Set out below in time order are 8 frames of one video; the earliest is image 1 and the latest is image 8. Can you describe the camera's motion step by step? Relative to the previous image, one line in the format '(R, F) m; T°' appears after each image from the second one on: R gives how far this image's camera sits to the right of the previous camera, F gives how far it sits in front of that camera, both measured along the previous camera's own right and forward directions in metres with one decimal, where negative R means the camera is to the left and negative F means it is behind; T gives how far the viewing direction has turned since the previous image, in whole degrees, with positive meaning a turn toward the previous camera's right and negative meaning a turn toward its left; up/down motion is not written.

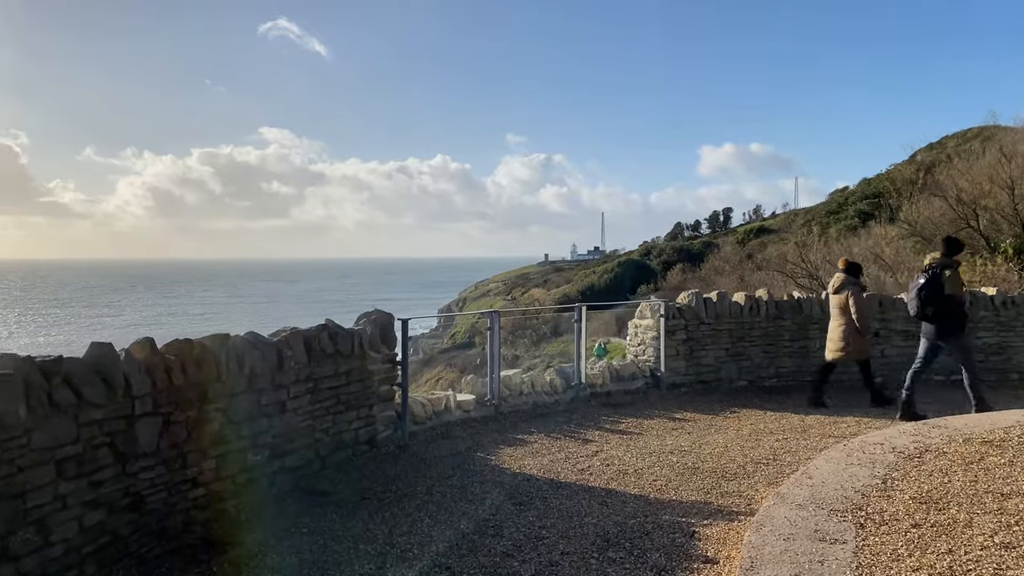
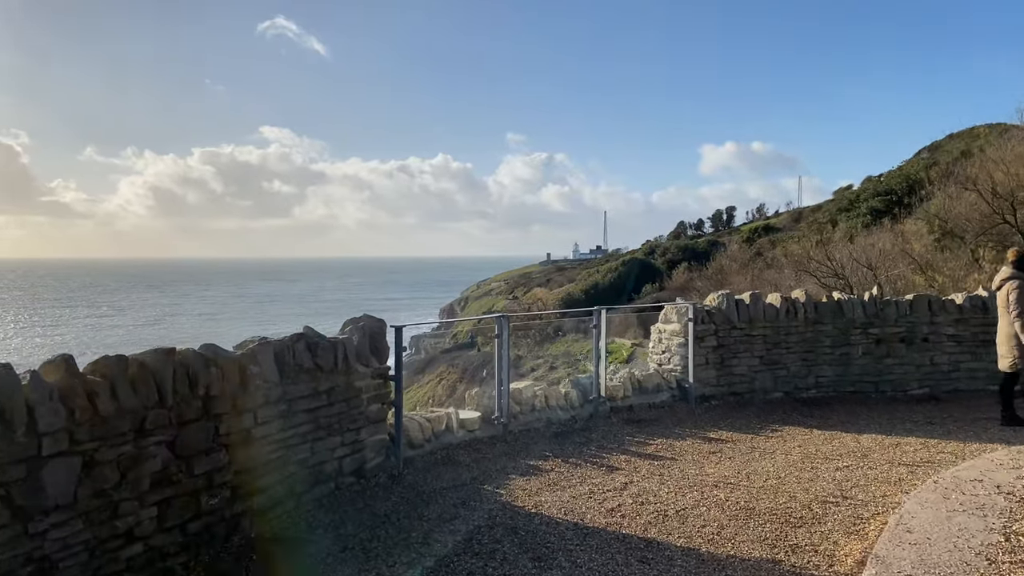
(-0.1, +0.9) m; 0°
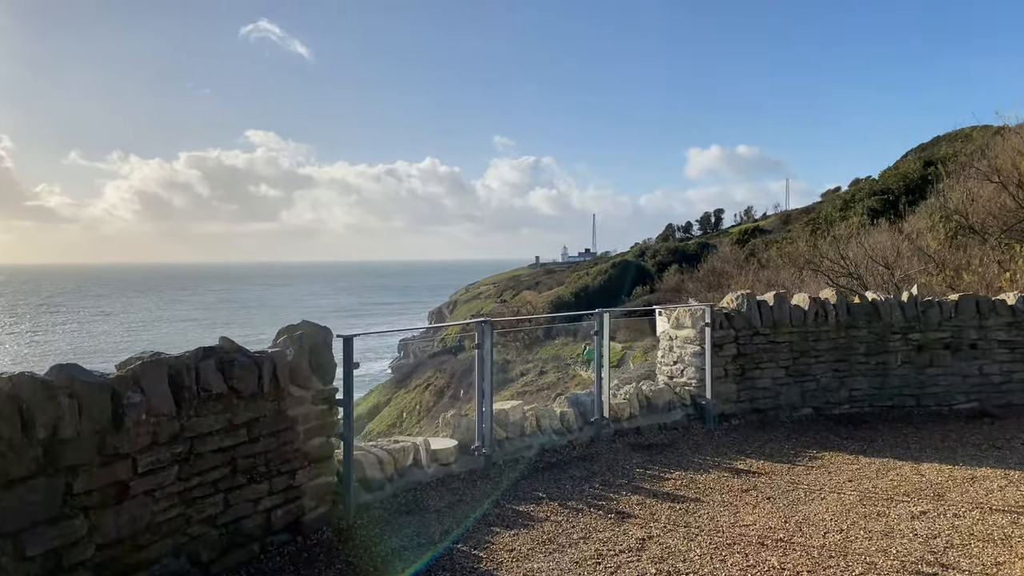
(0.0, +1.1) m; +1°
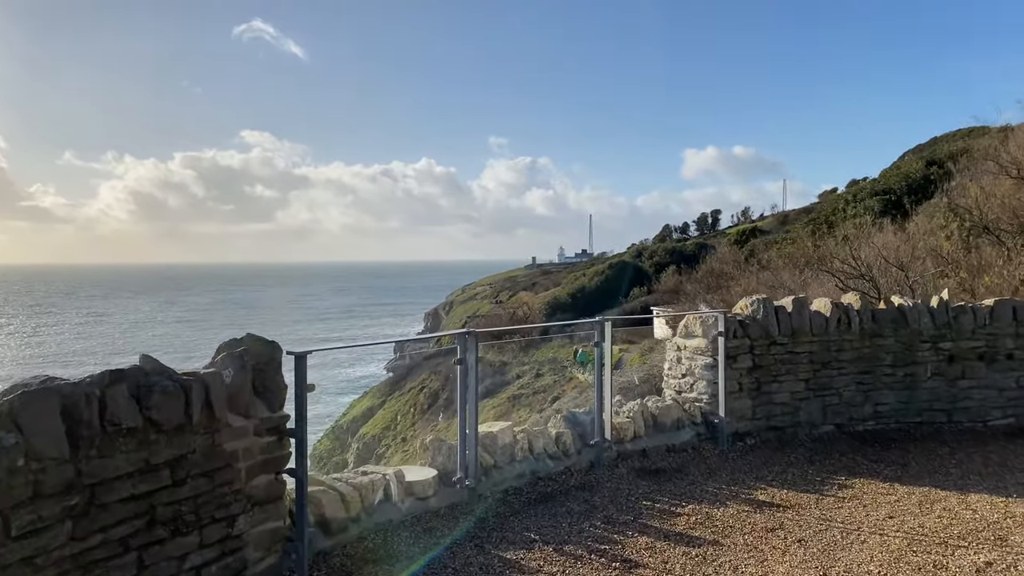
(+0.1, +0.6) m; 0°
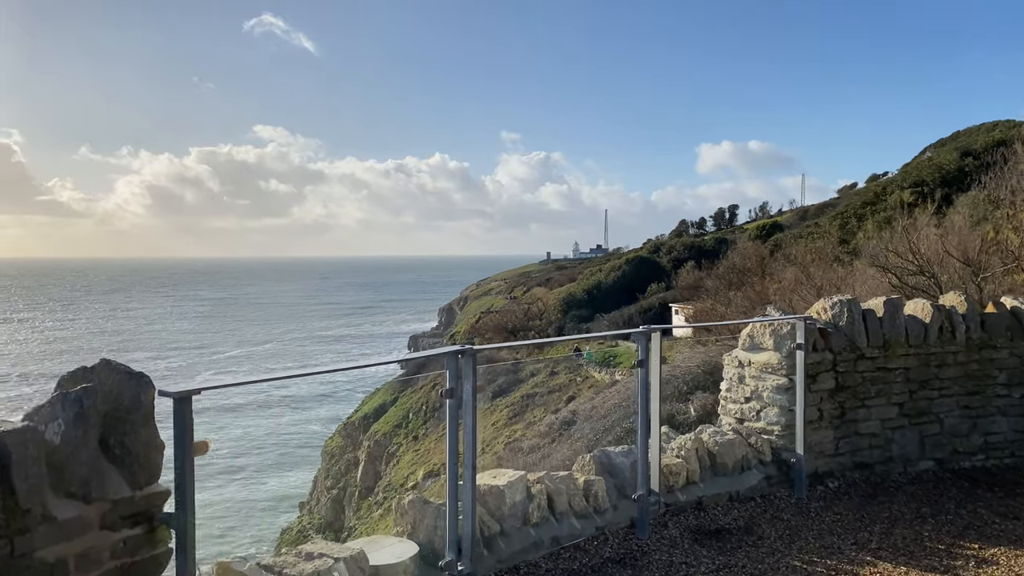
(0.0, +1.2) m; -1°
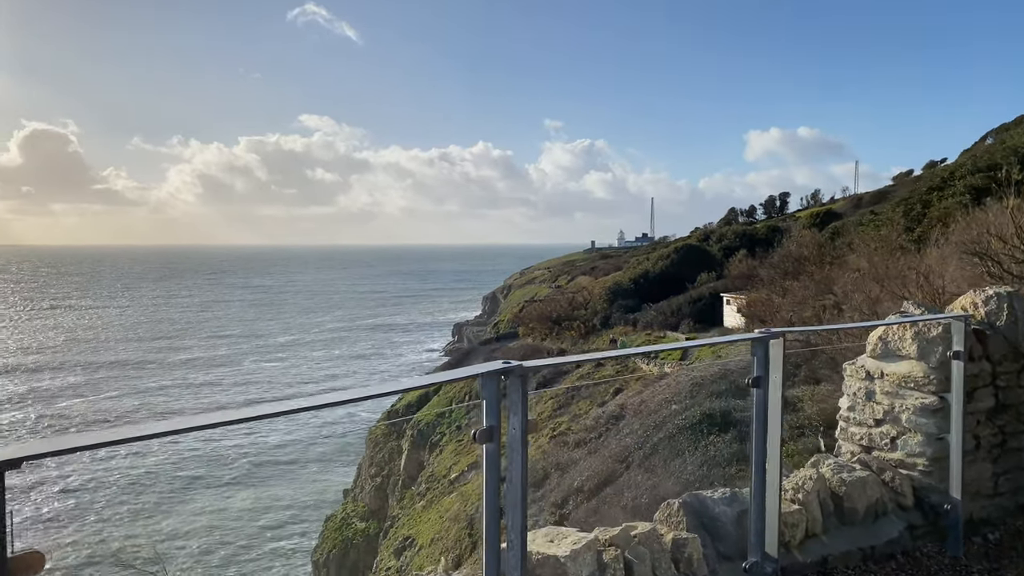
(-0.1, +0.9) m; -4°
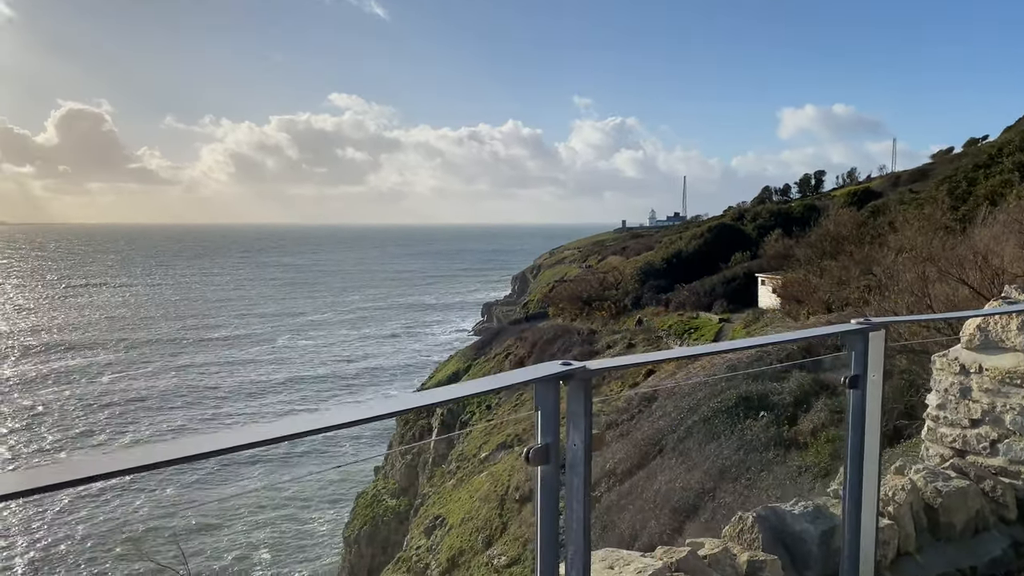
(-0.1, +0.3) m; -3°
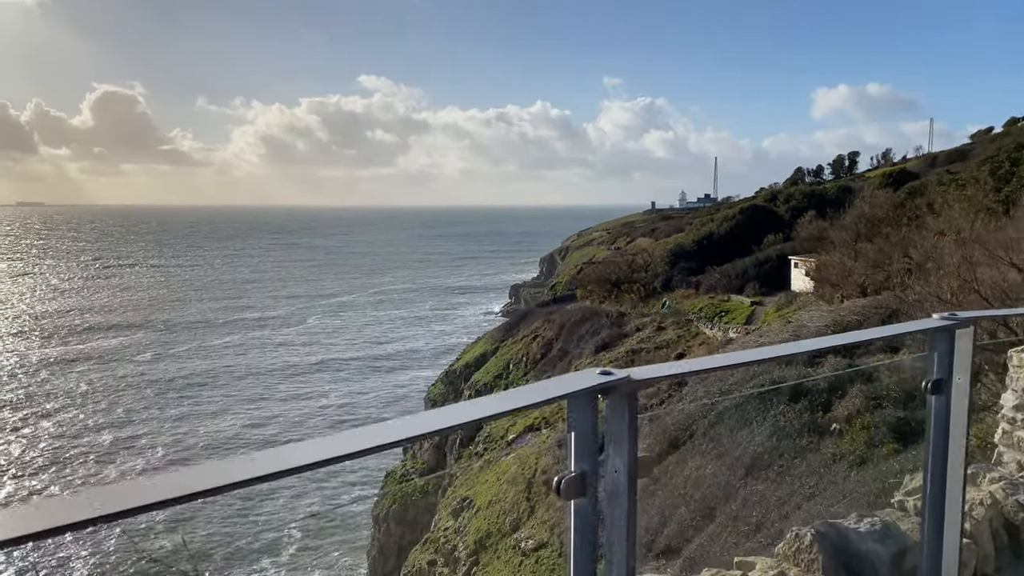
(0.0, +0.2) m; -2°
